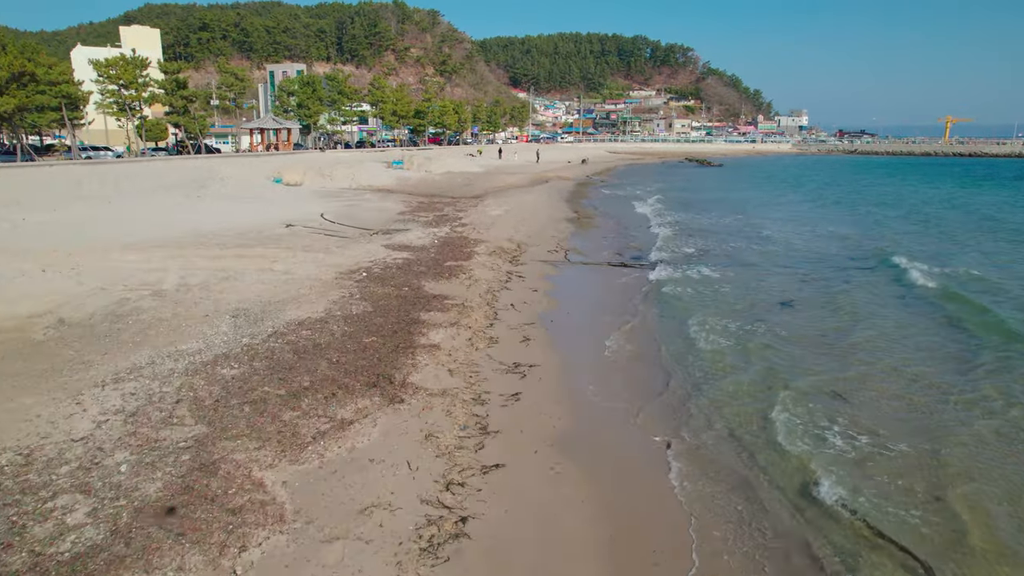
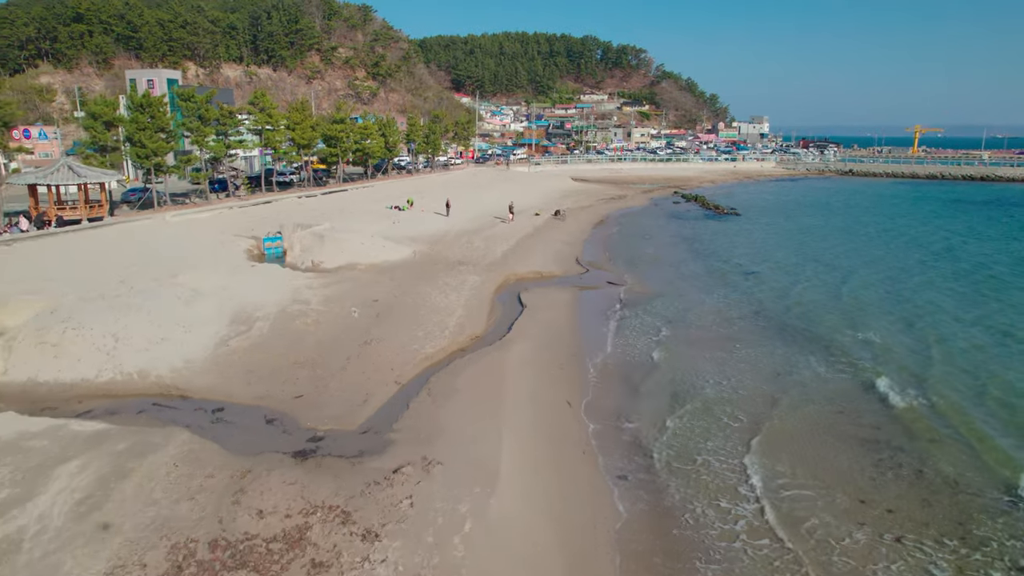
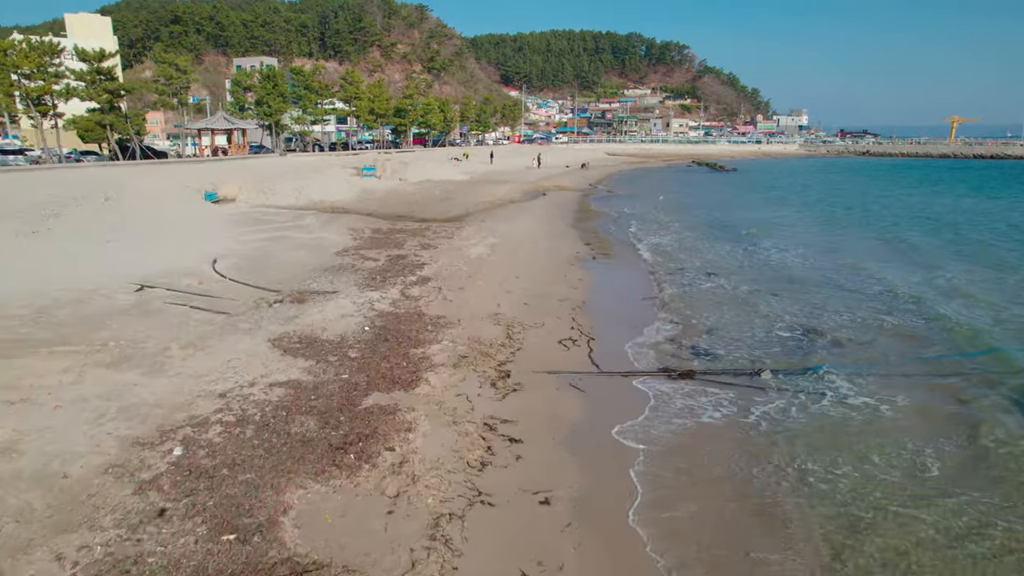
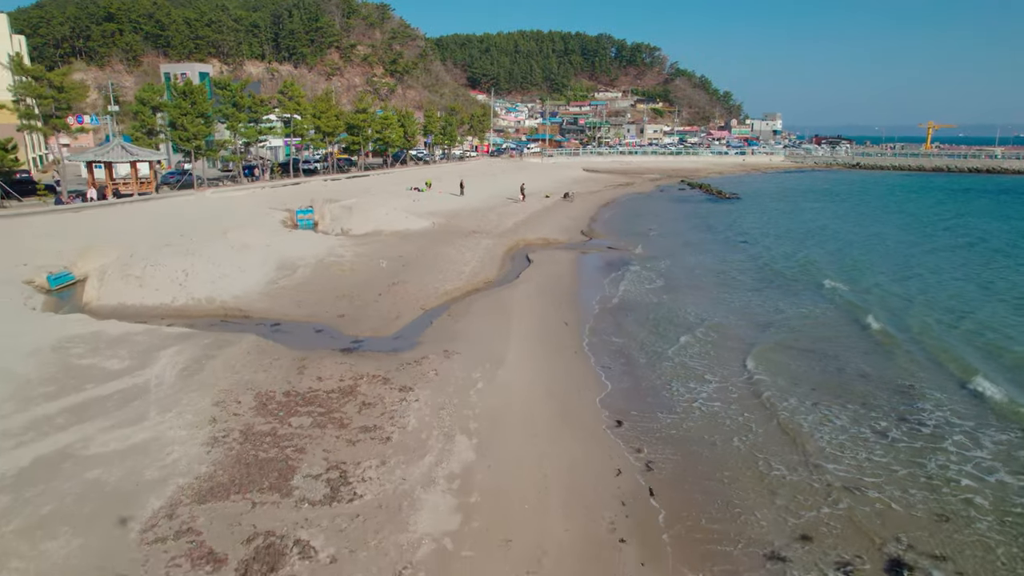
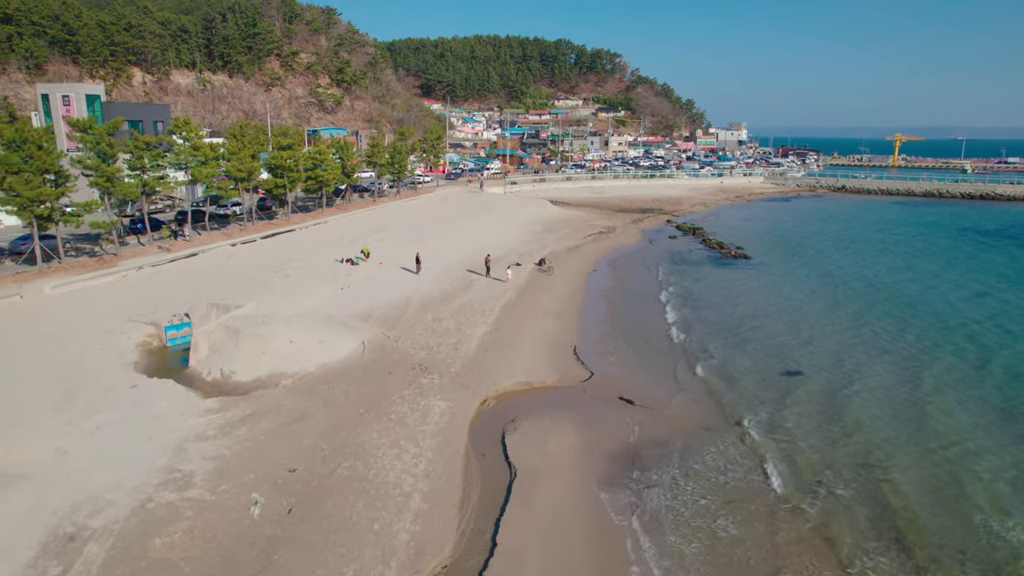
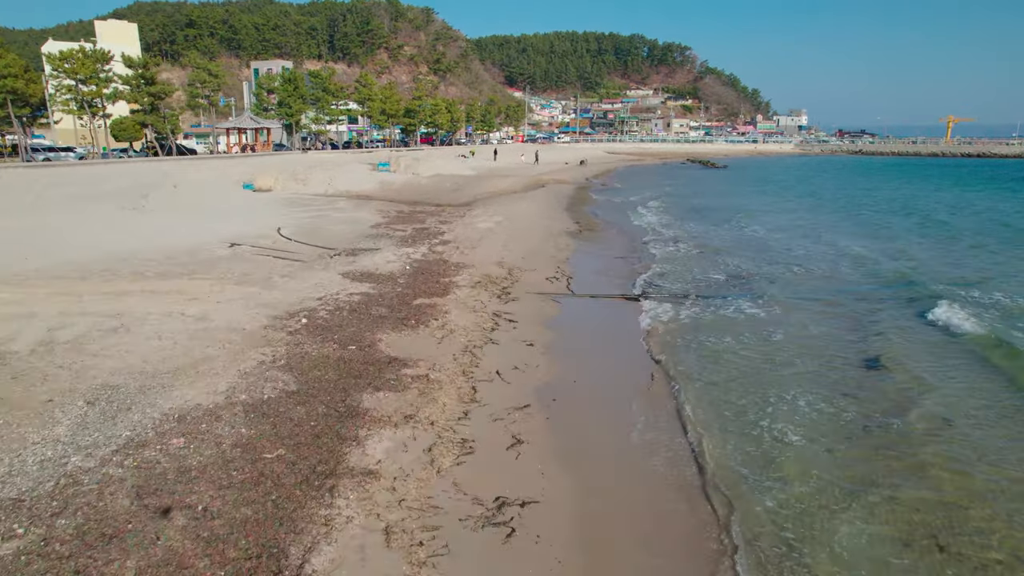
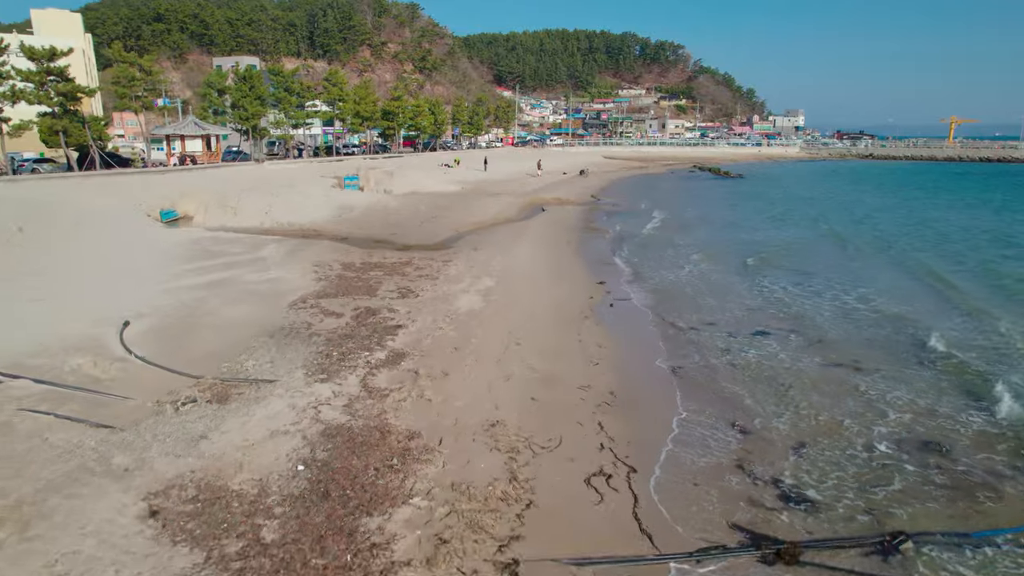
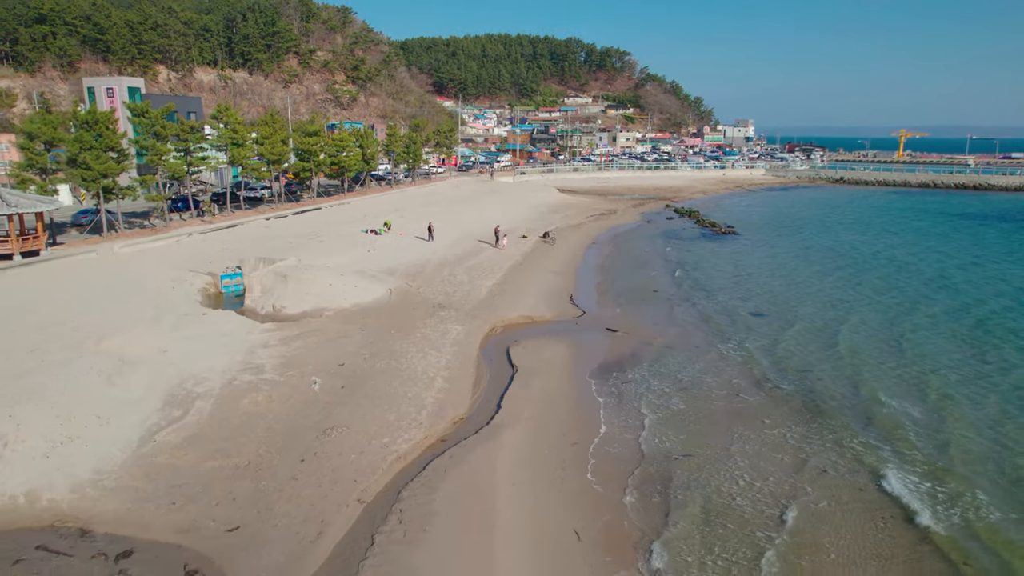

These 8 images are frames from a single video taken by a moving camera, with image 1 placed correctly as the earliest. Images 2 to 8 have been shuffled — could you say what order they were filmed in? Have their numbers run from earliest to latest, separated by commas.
6, 3, 7, 4, 2, 8, 5
